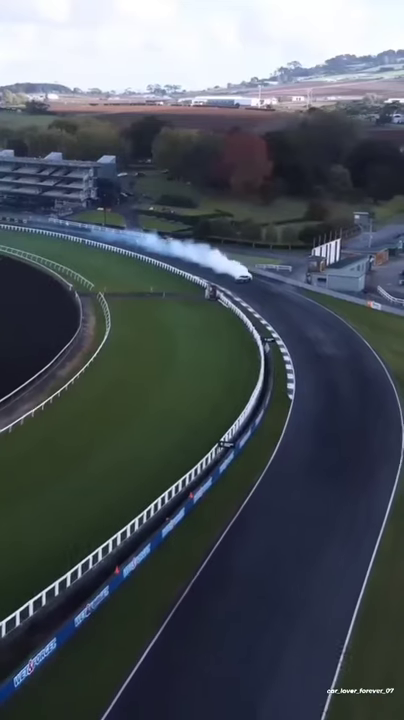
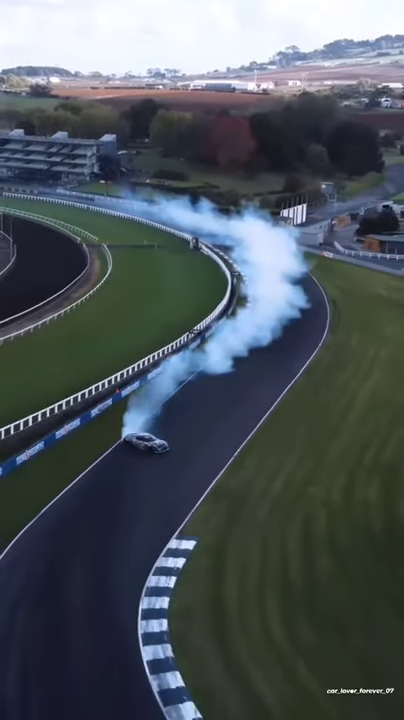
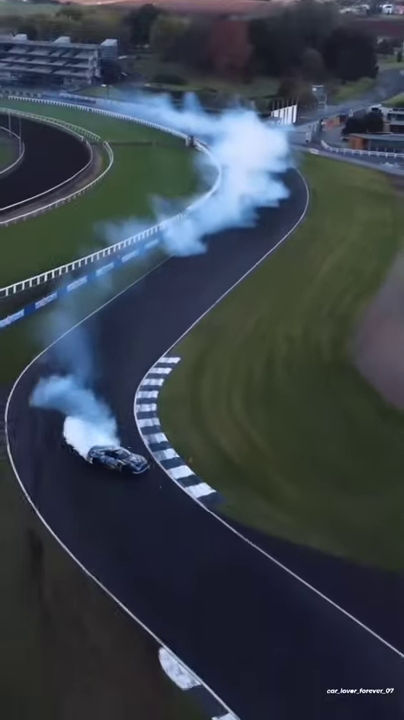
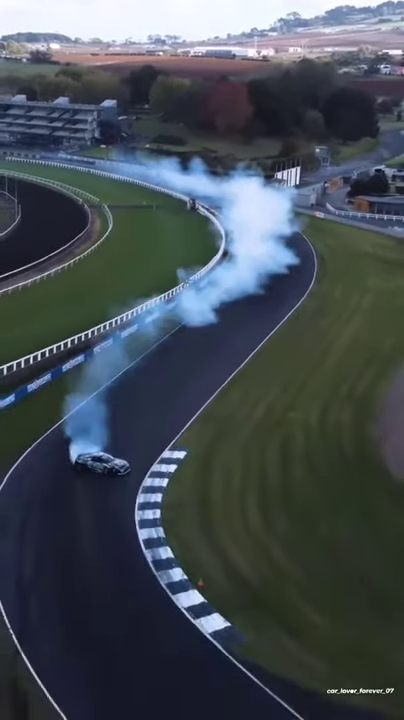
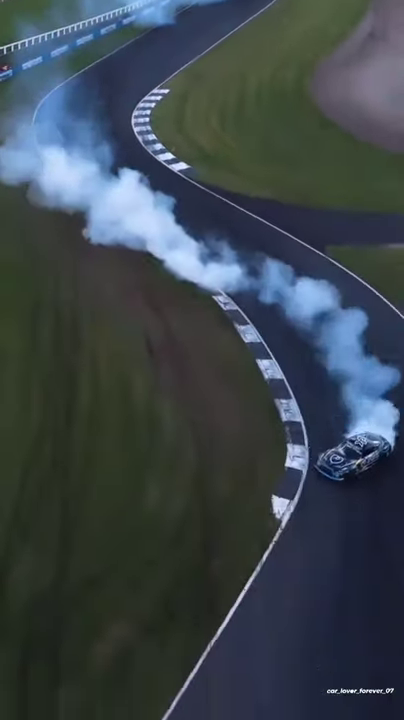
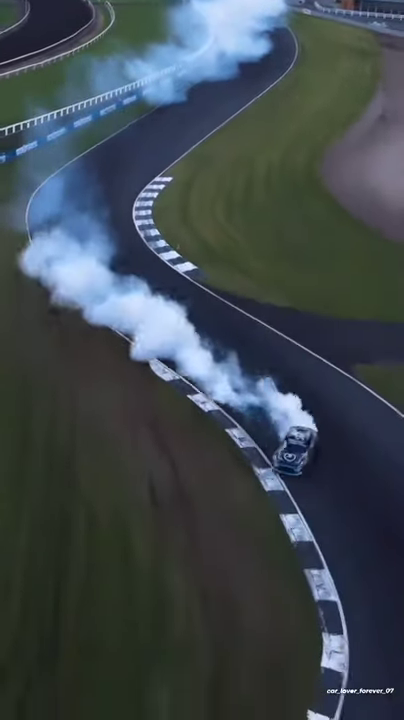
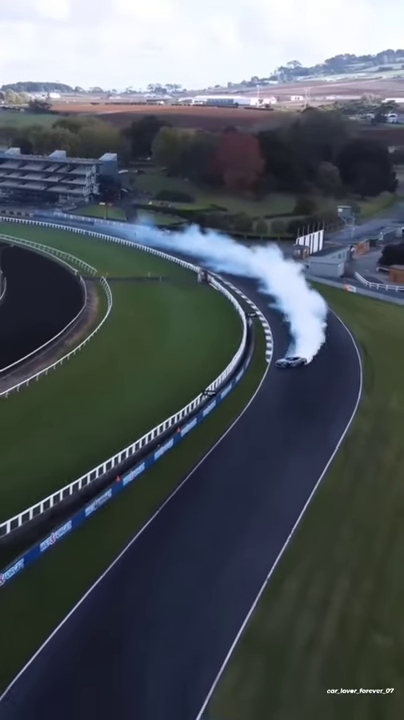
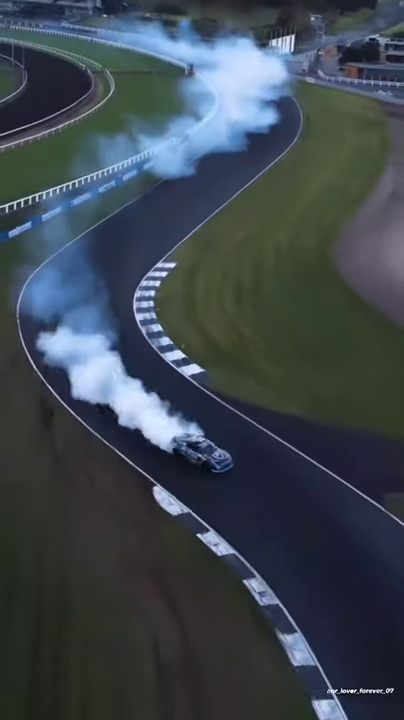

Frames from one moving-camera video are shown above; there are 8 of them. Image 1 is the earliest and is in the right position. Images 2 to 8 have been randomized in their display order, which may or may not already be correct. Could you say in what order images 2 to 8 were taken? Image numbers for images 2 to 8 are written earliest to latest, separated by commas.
7, 2, 4, 3, 8, 6, 5
